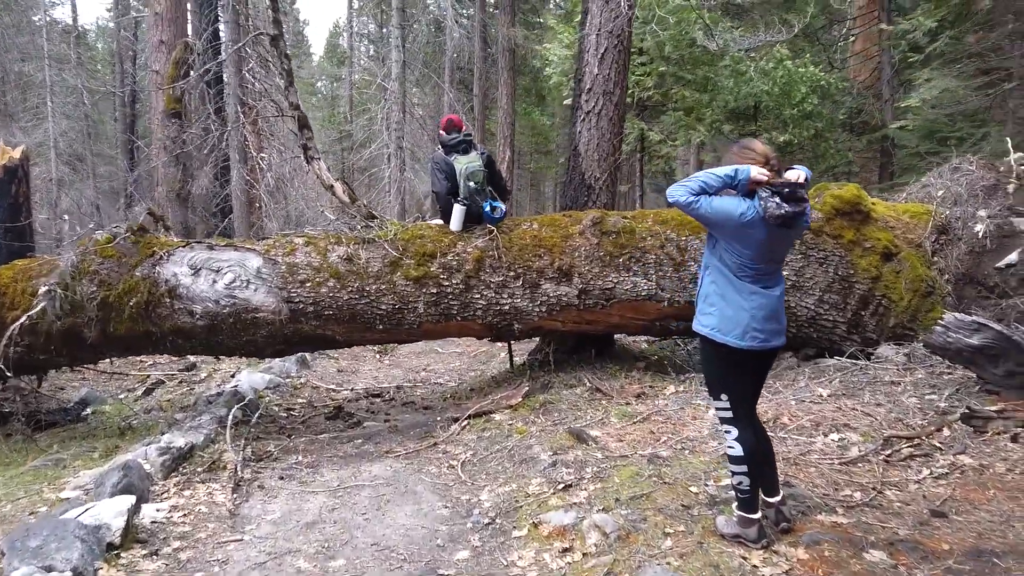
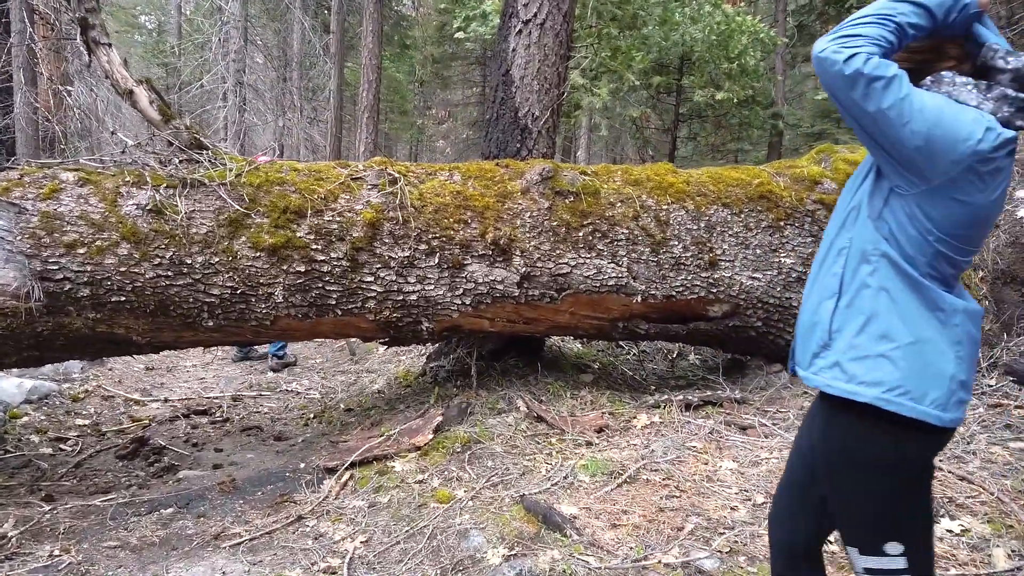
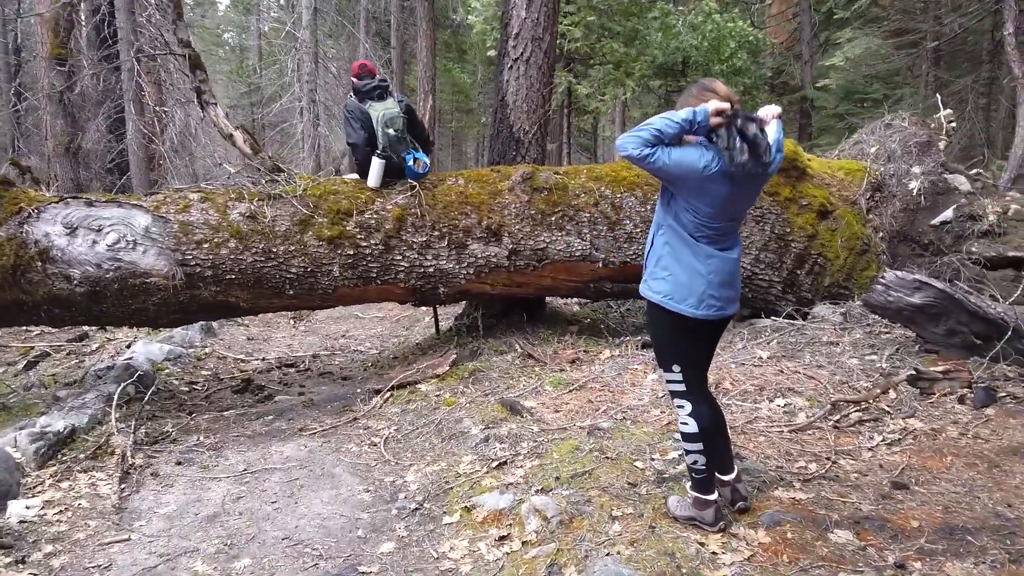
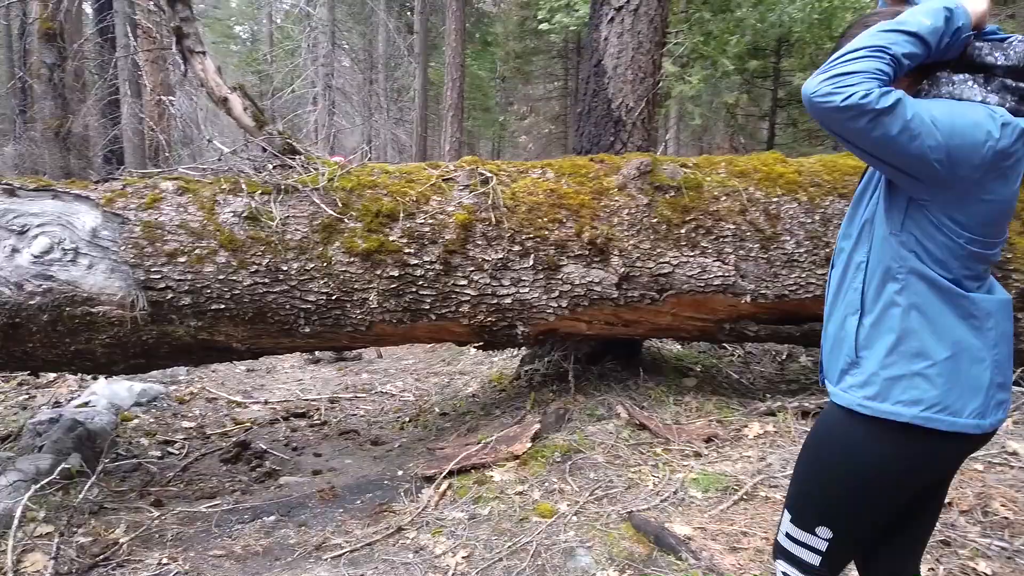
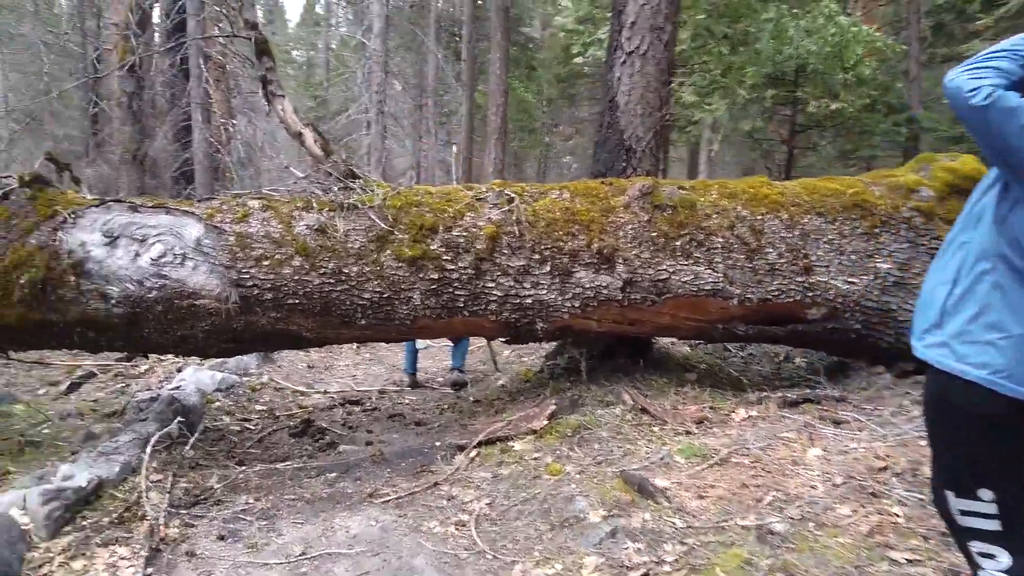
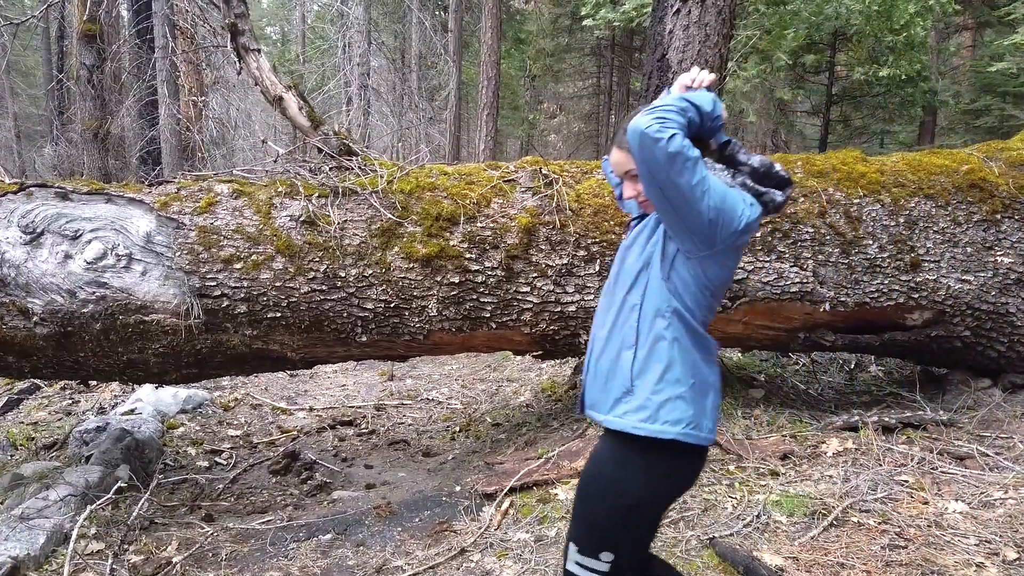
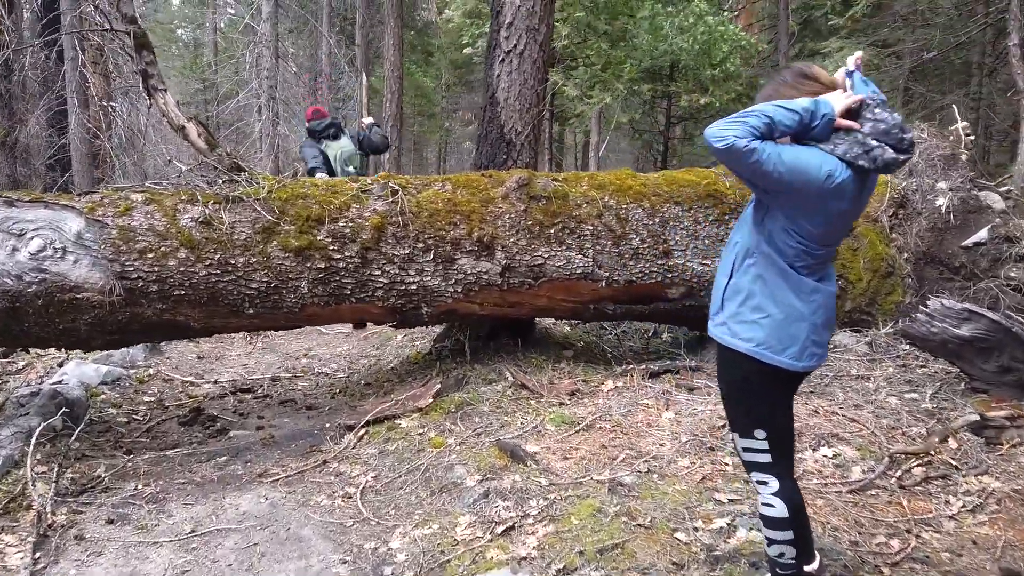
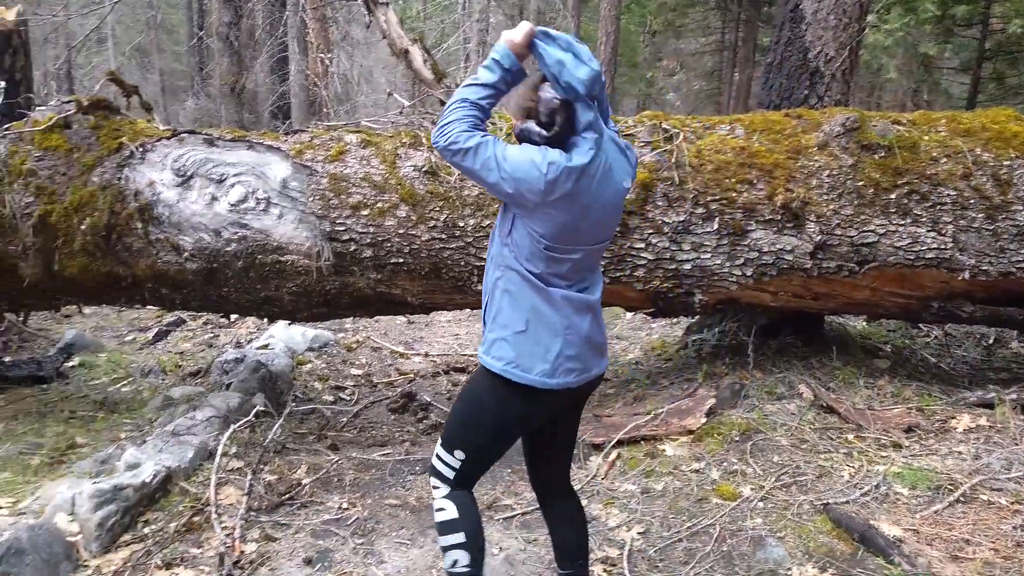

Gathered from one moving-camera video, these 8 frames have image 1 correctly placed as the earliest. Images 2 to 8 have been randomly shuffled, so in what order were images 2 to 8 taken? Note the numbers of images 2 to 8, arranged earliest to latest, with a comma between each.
3, 7, 5, 2, 4, 6, 8
